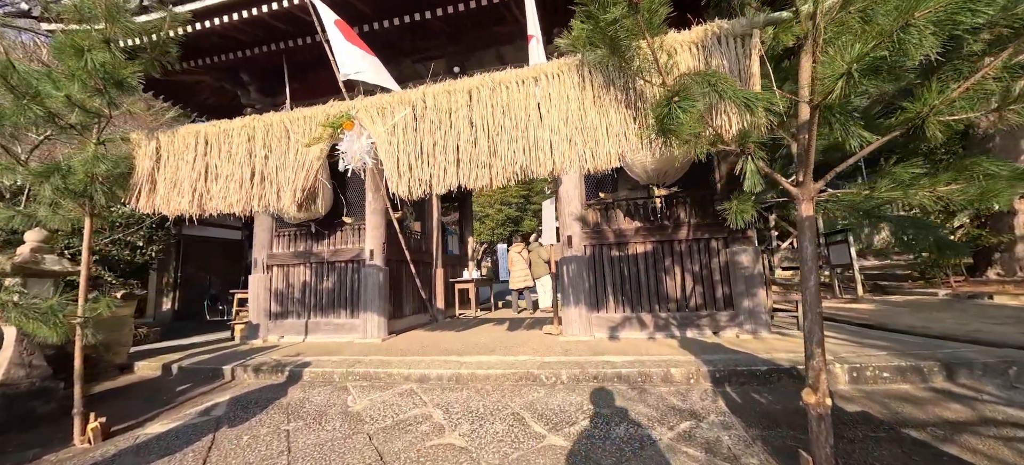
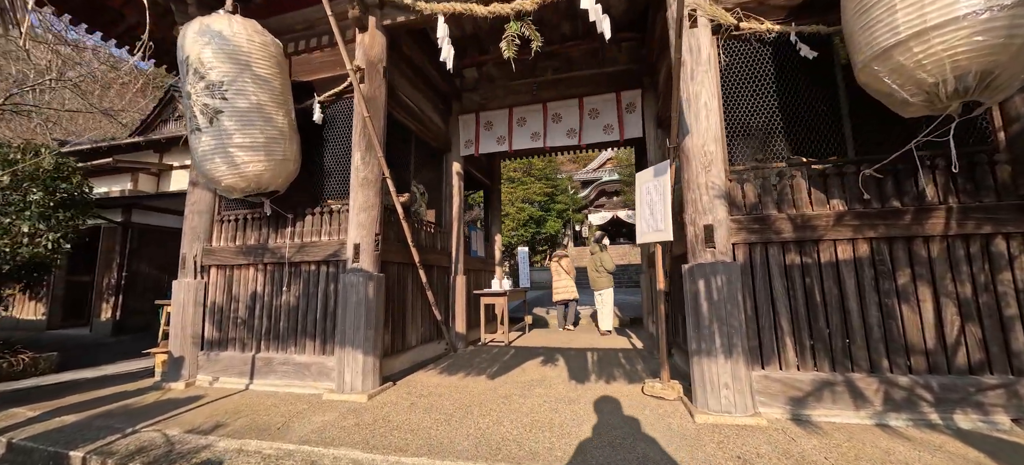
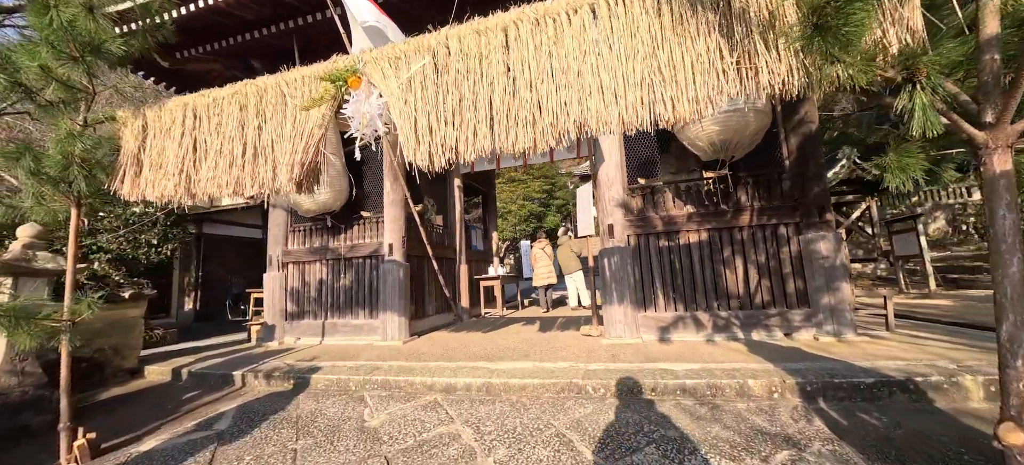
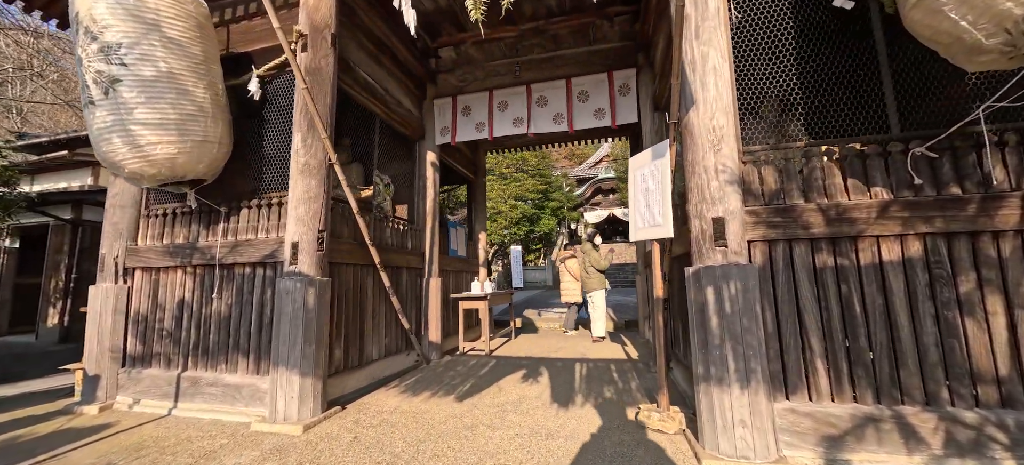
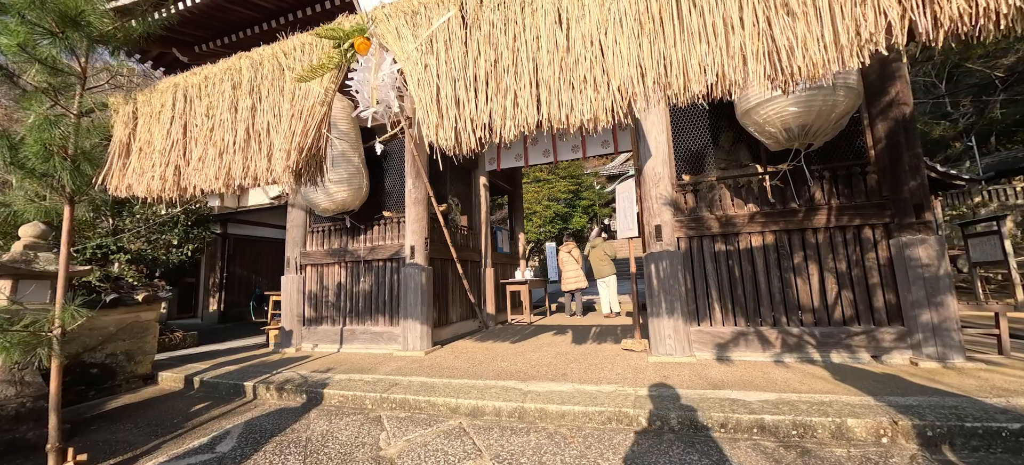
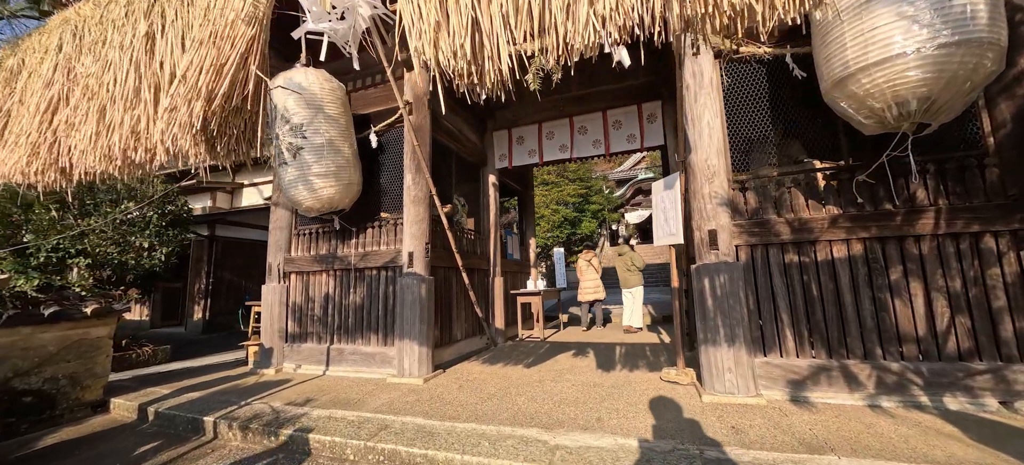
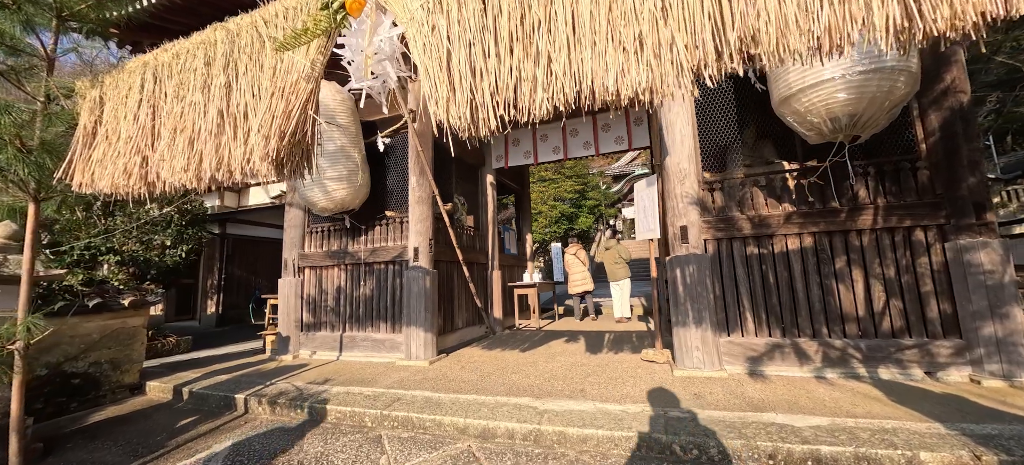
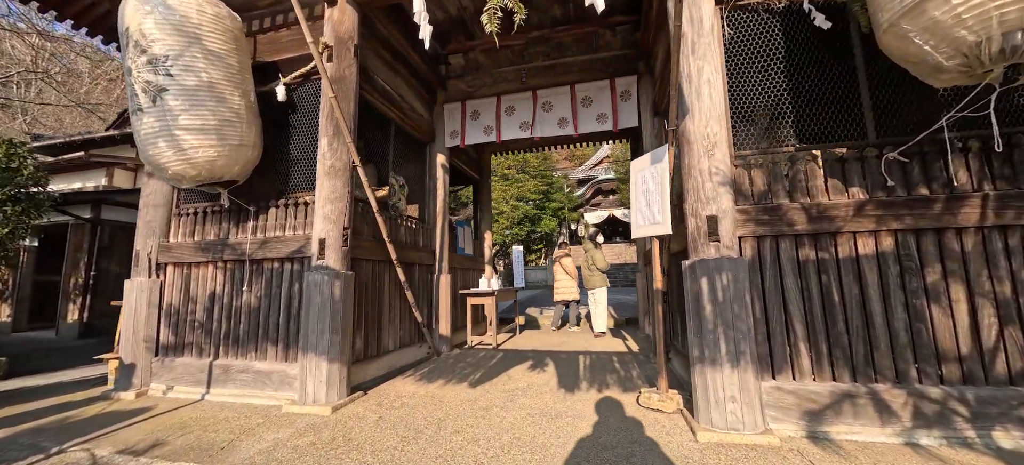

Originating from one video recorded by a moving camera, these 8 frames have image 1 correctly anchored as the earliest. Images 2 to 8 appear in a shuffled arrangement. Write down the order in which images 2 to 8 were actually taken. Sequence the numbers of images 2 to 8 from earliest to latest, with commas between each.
3, 5, 7, 6, 2, 8, 4
